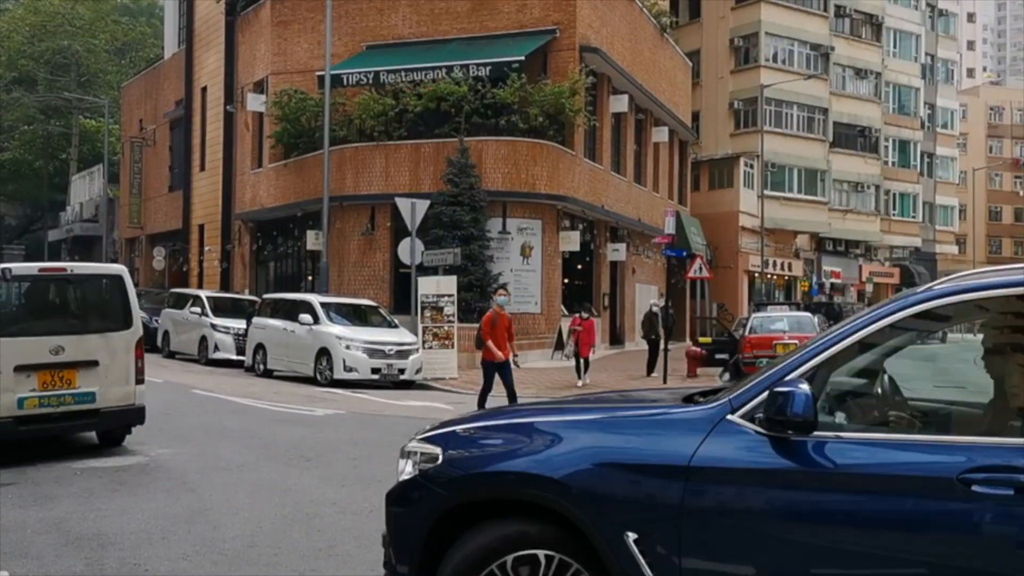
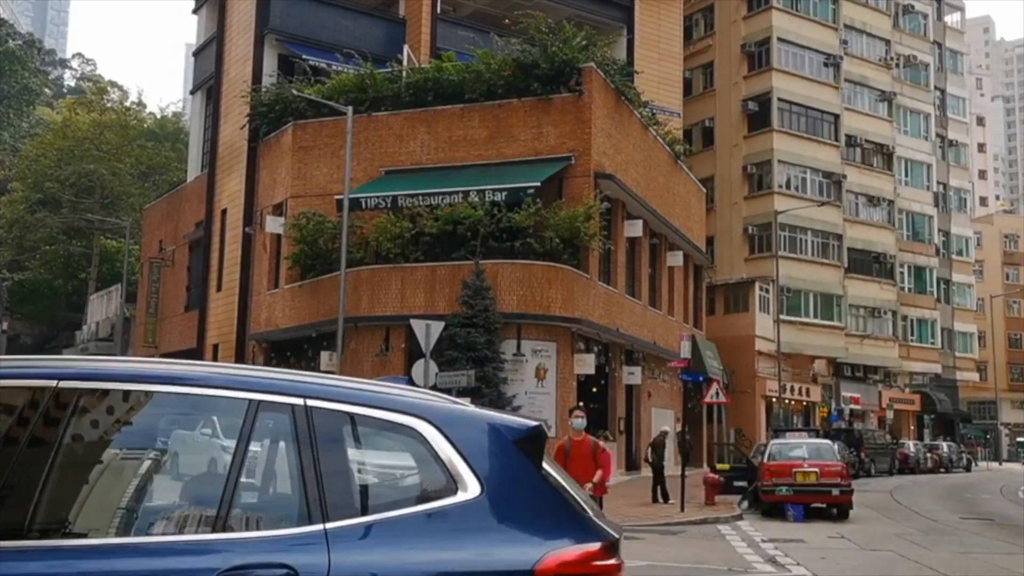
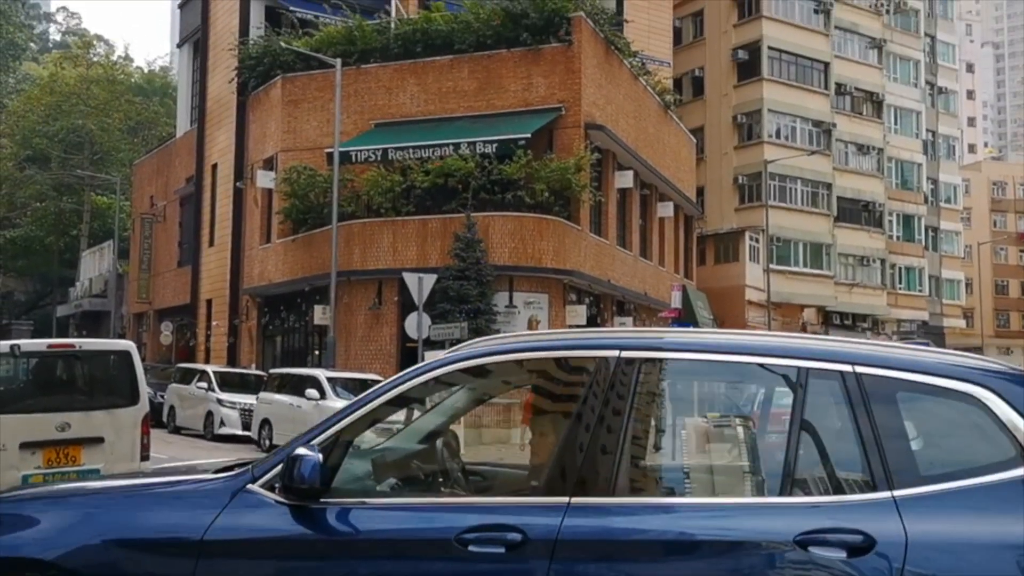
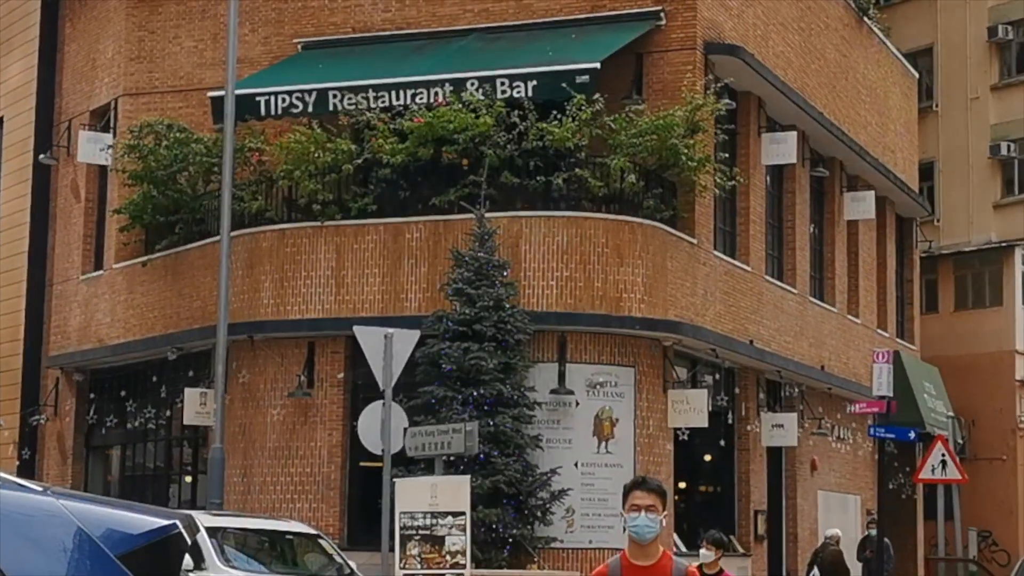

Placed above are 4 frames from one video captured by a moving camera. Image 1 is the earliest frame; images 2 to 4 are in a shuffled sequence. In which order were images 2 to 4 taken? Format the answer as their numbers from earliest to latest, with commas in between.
3, 2, 4
